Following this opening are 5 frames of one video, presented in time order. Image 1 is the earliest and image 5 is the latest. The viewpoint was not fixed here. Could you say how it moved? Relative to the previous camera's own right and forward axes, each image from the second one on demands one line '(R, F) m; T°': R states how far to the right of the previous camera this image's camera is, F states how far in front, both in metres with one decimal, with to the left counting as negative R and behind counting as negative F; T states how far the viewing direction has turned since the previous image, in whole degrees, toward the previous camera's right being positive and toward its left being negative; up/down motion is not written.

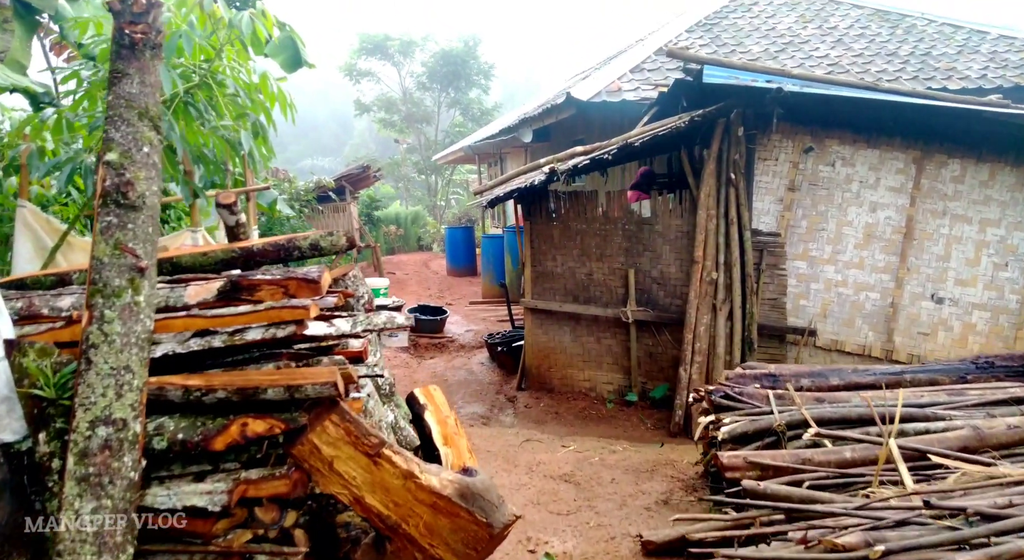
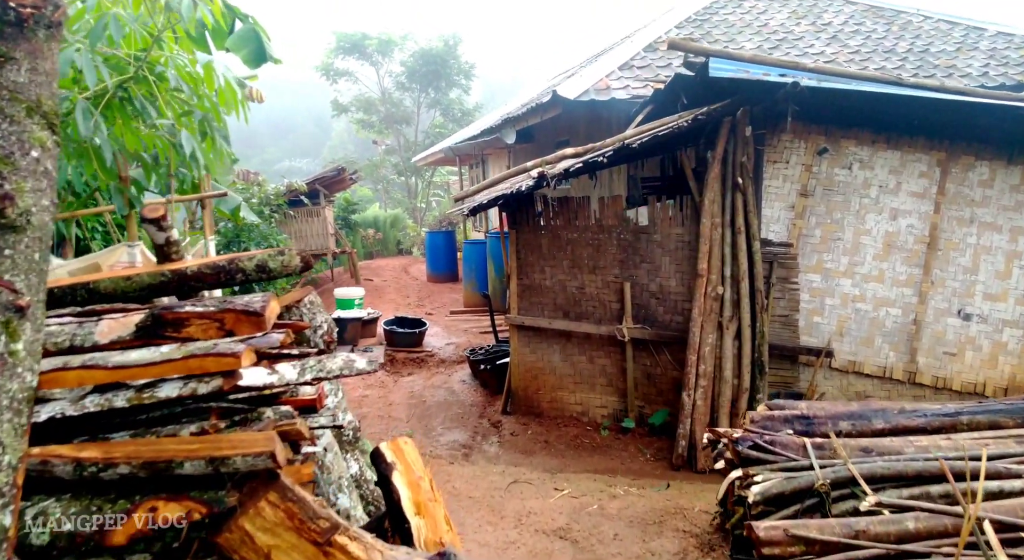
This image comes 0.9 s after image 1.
(0.0, +0.6) m; +2°
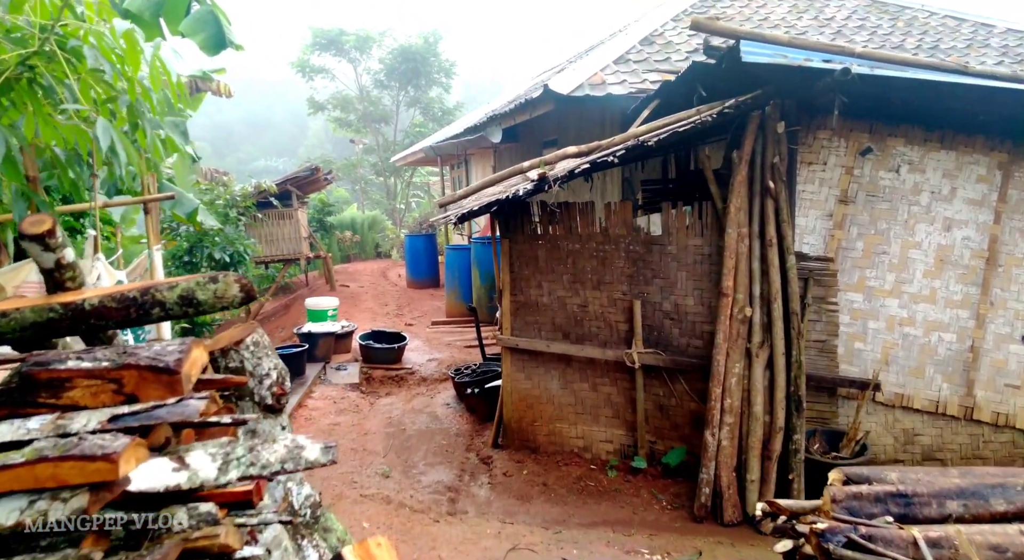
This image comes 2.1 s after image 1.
(-0.1, +0.8) m; +2°
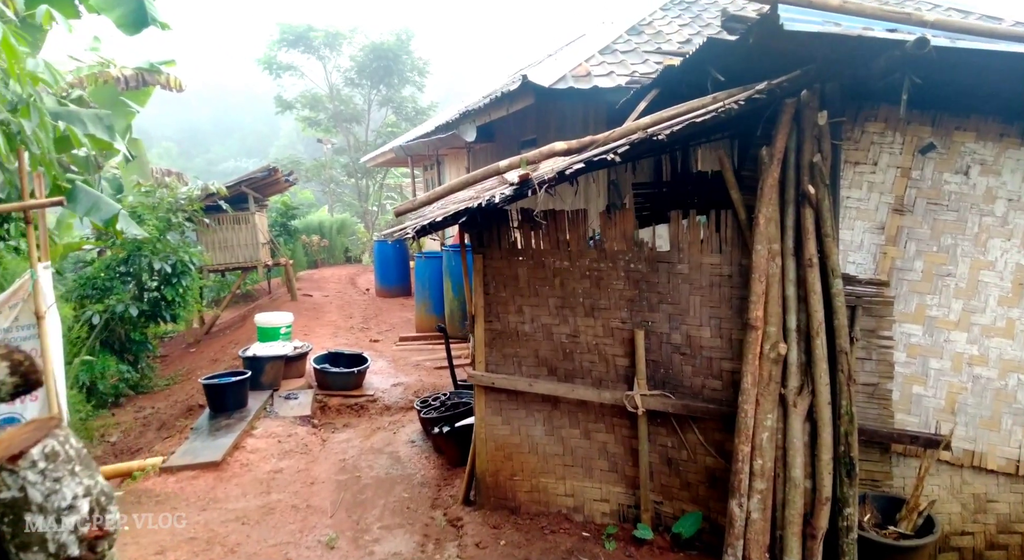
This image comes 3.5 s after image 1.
(0.0, +1.0) m; +2°
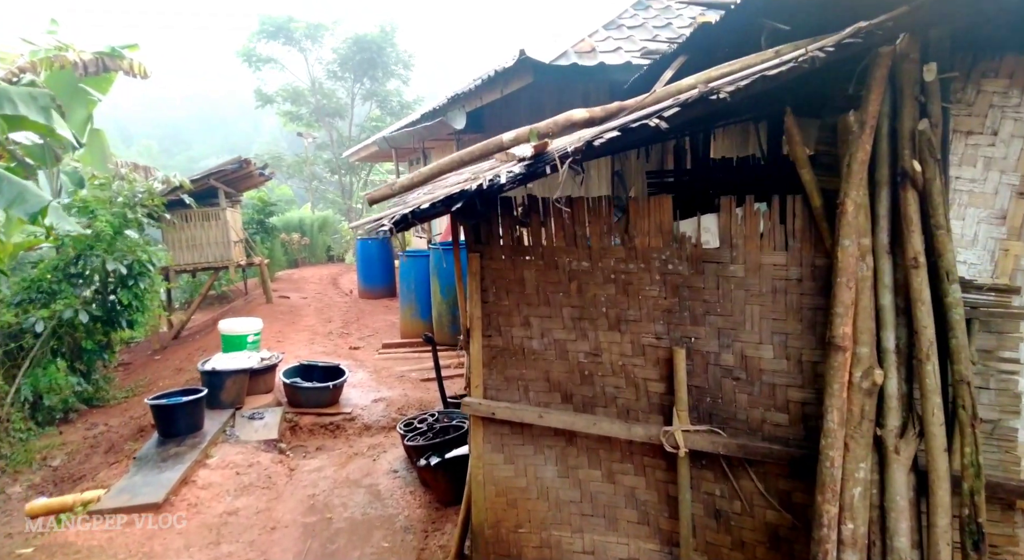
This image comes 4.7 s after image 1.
(-0.1, +0.9) m; +1°
